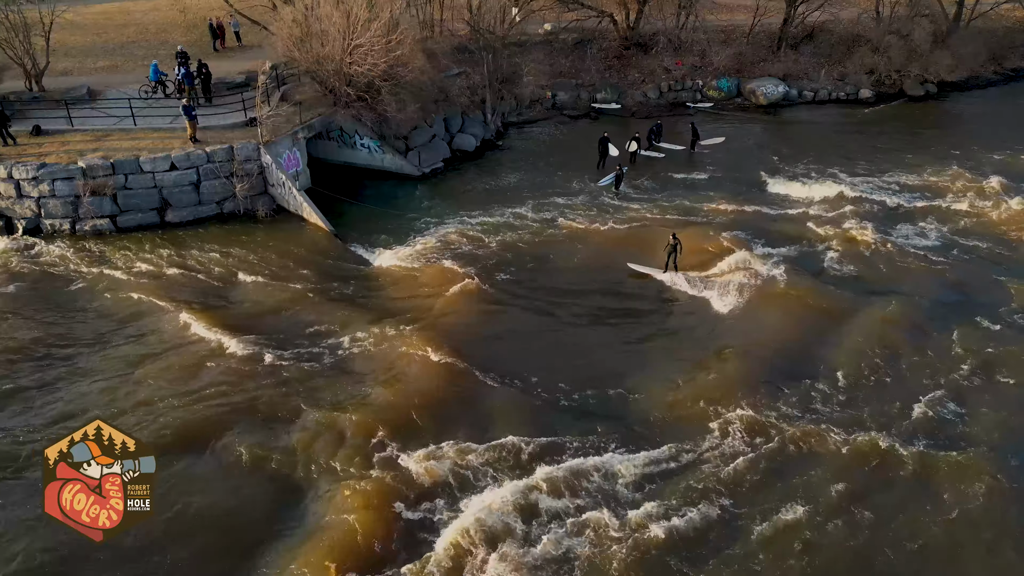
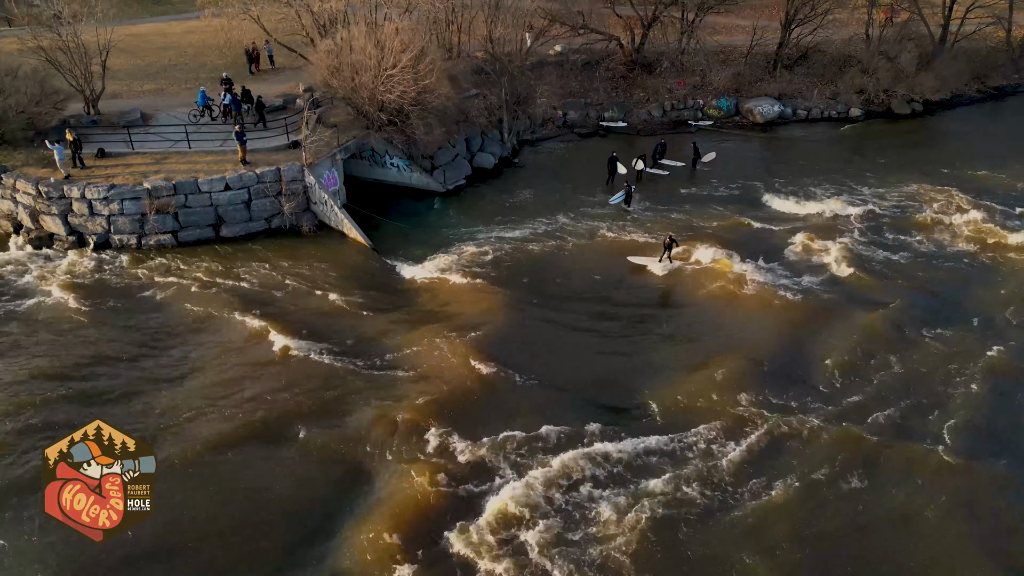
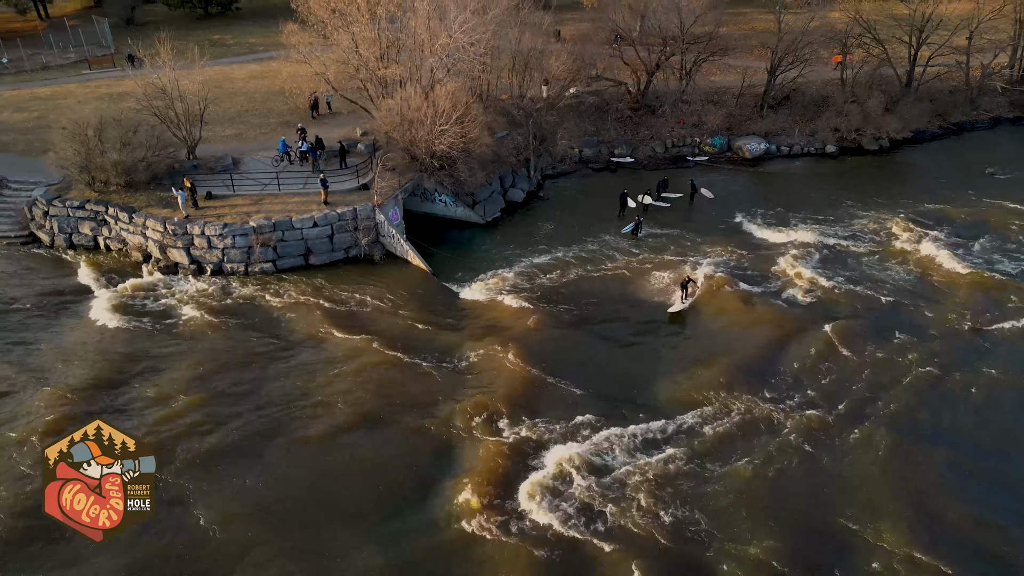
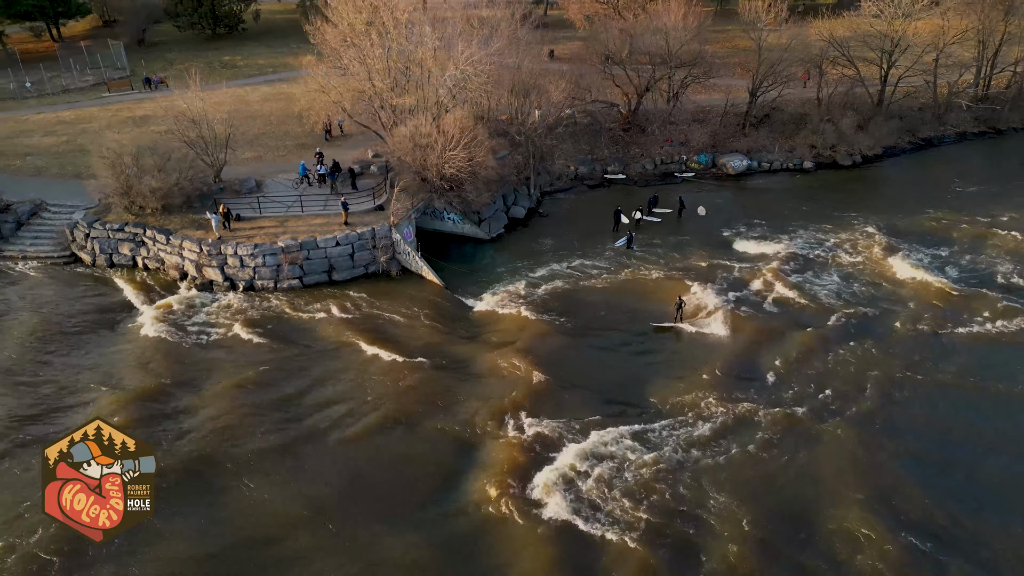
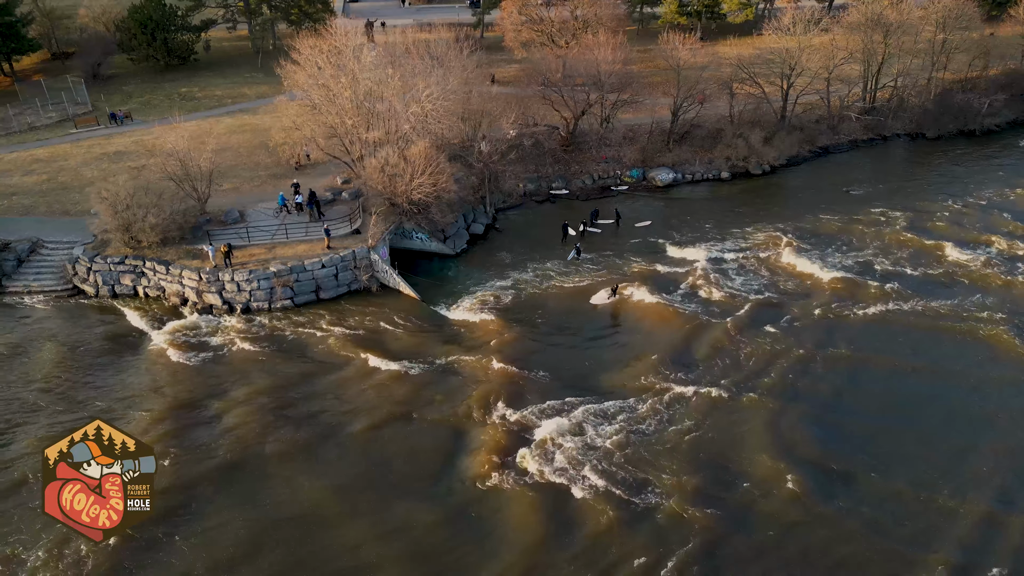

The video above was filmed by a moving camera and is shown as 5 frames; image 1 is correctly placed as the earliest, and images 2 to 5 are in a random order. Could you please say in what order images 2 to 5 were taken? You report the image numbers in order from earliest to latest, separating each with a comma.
2, 3, 4, 5
